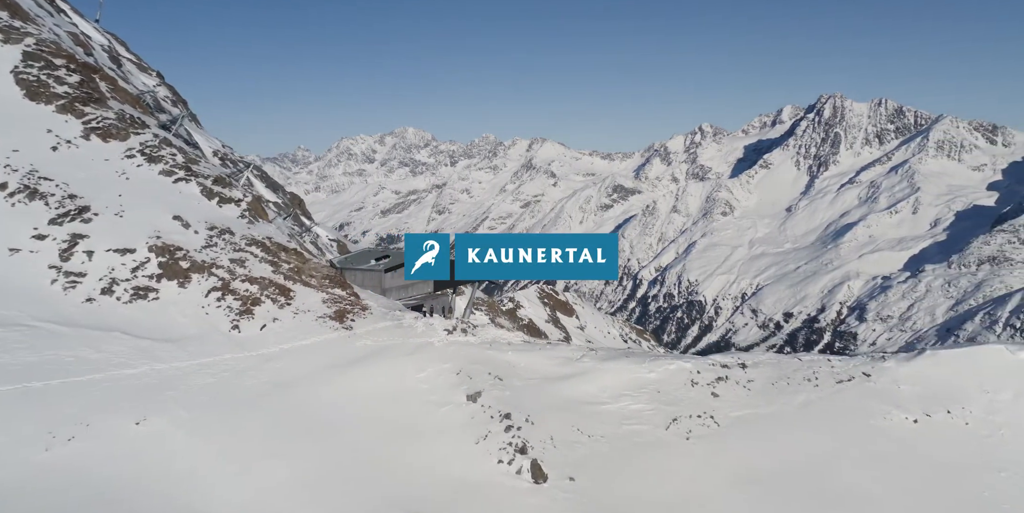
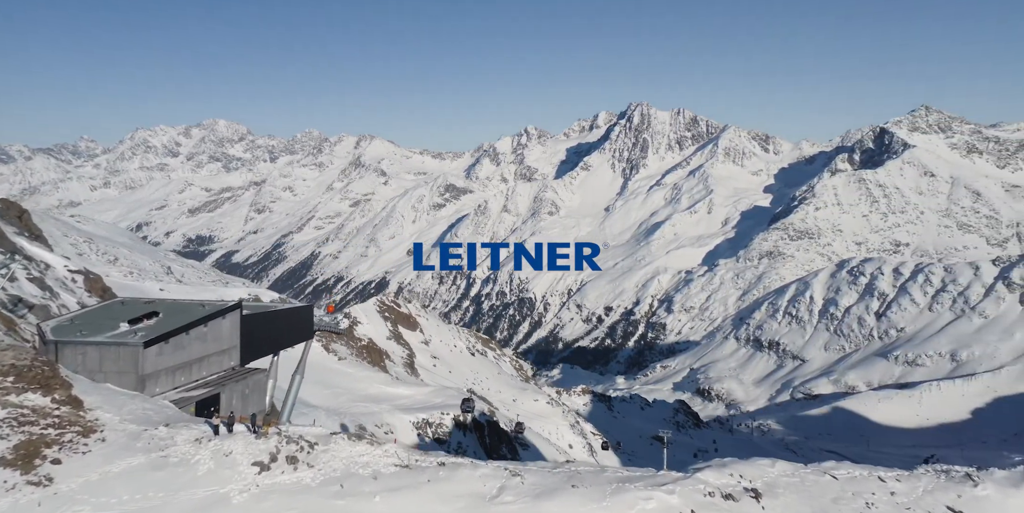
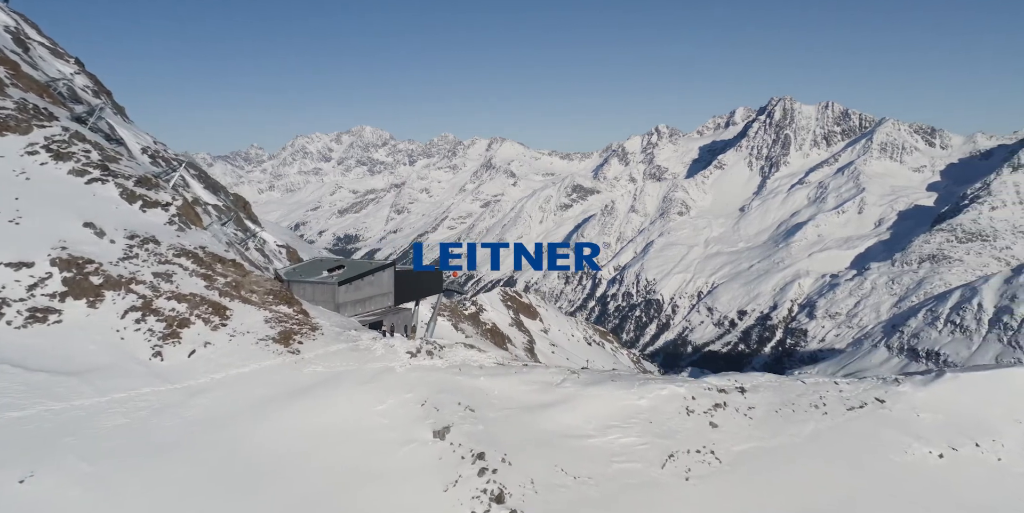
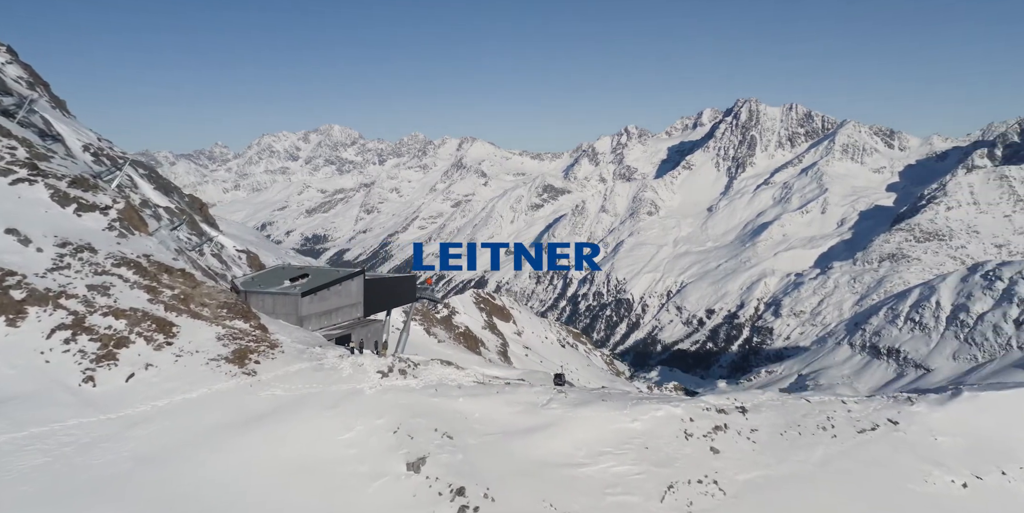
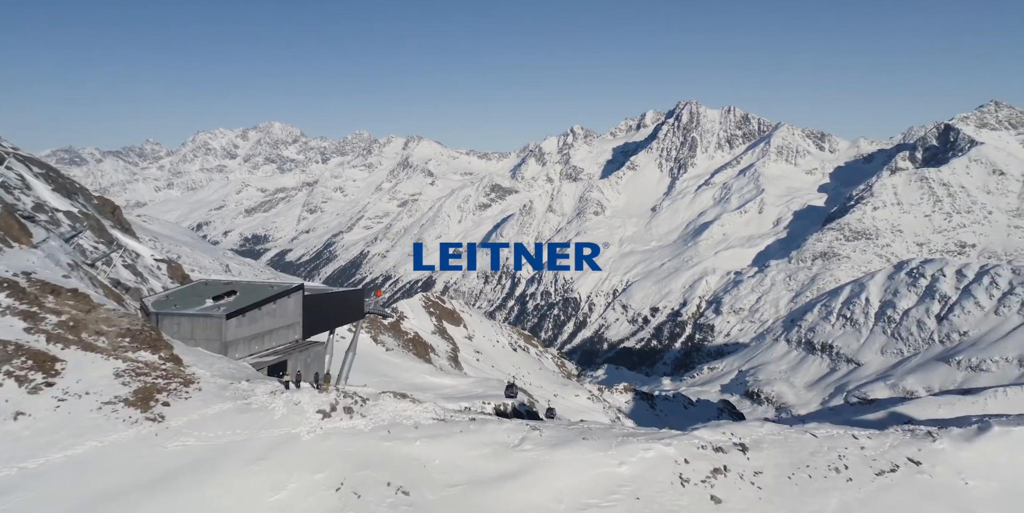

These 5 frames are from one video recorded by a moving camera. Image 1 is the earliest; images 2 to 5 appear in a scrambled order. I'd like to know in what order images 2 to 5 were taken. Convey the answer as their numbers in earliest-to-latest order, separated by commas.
3, 4, 5, 2
